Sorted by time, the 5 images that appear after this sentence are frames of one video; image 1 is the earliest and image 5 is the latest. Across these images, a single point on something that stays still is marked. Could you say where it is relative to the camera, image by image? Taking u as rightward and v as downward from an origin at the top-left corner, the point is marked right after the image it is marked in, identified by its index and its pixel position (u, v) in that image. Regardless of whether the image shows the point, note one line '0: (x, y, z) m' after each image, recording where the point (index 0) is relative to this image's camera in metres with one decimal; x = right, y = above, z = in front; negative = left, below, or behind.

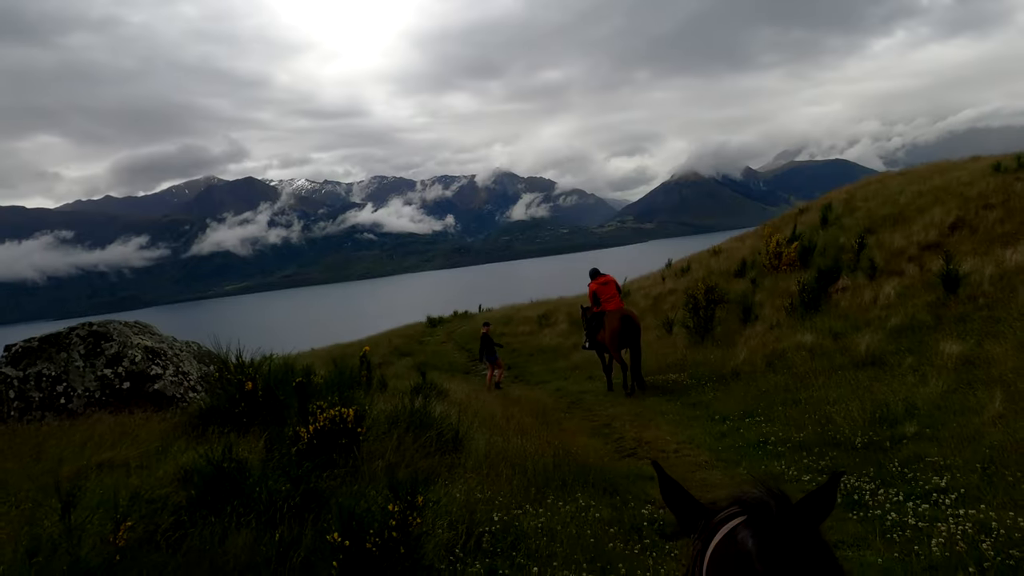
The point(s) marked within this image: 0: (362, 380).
0: (-3.3, -2.1, +14.9) m
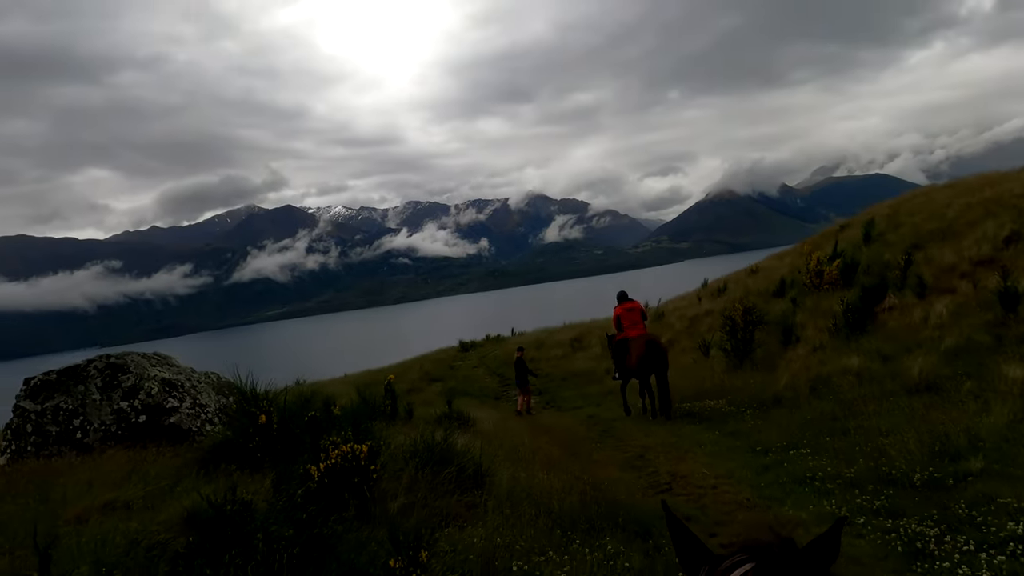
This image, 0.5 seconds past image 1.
0: (-2.7, -2.7, +14.6) m
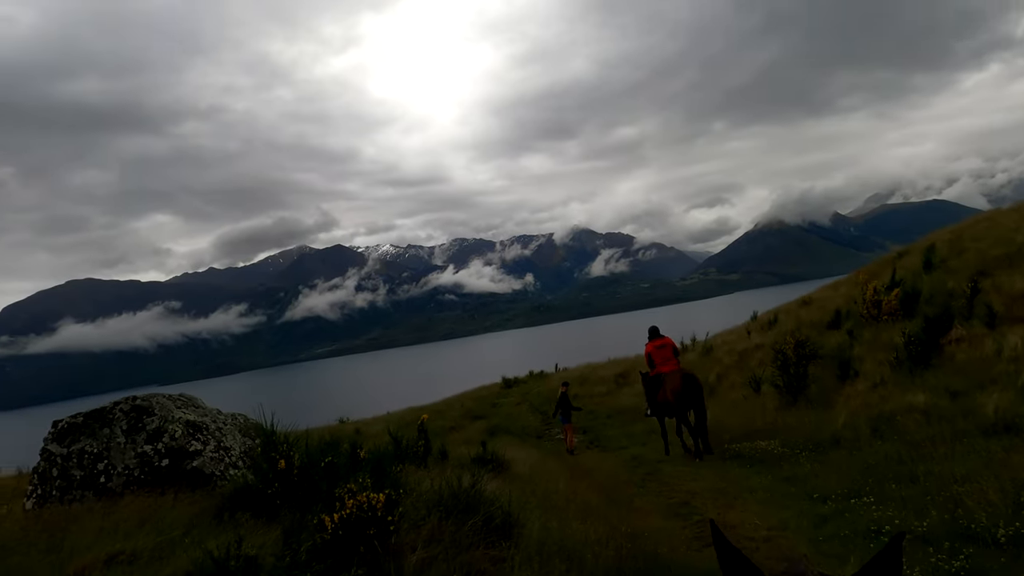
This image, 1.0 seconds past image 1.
0: (-1.9, -3.5, +14.1) m
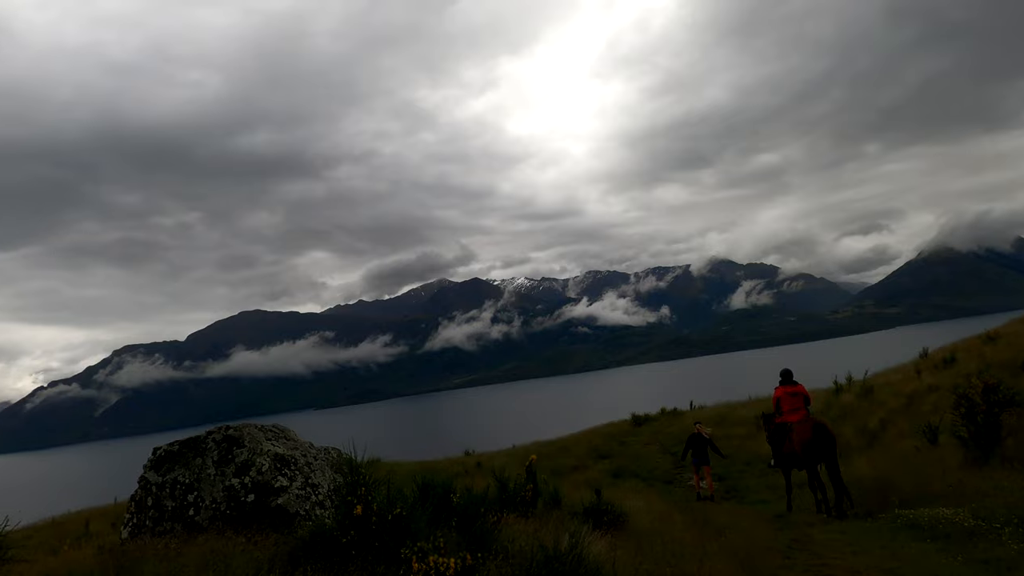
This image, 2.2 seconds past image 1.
0: (+0.3, -4.0, +12.8) m
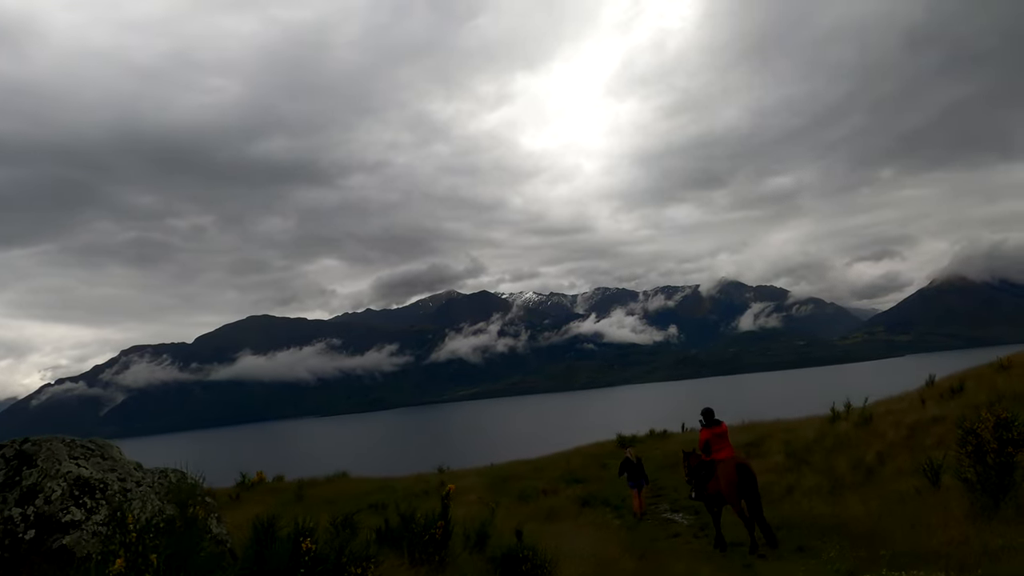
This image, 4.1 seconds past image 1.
0: (-1.2, -4.0, +10.6) m
